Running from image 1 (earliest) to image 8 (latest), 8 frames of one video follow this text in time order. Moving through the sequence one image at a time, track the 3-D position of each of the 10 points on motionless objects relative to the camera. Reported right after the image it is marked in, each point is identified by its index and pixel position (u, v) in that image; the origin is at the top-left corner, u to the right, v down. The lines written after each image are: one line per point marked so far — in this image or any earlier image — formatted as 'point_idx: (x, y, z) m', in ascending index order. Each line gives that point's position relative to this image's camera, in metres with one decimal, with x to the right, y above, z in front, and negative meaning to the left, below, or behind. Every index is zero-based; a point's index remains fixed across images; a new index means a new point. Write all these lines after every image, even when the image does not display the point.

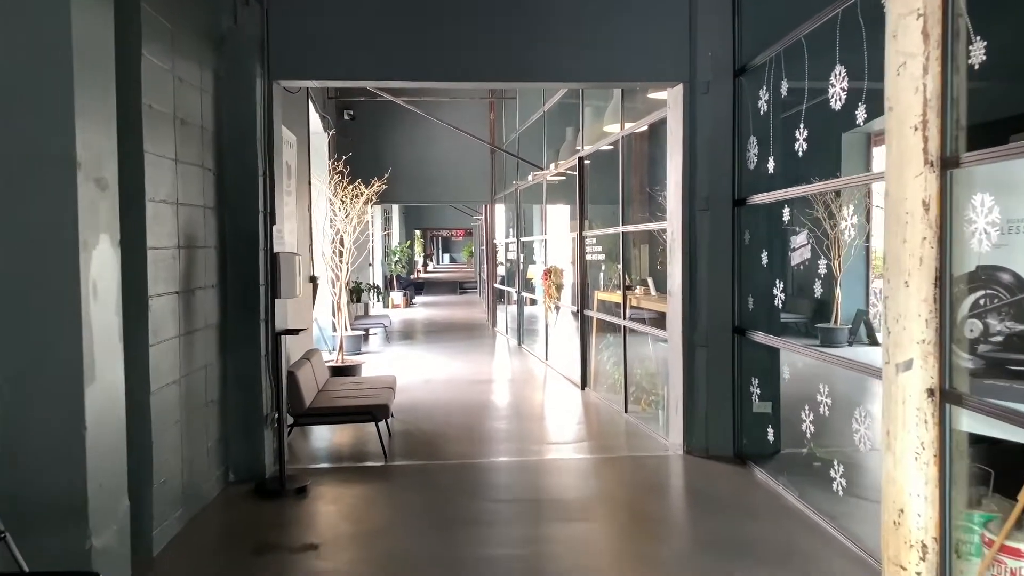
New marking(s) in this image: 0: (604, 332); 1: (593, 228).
0: (+0.9, -0.4, +7.2) m
1: (+0.8, +0.6, +7.6) m
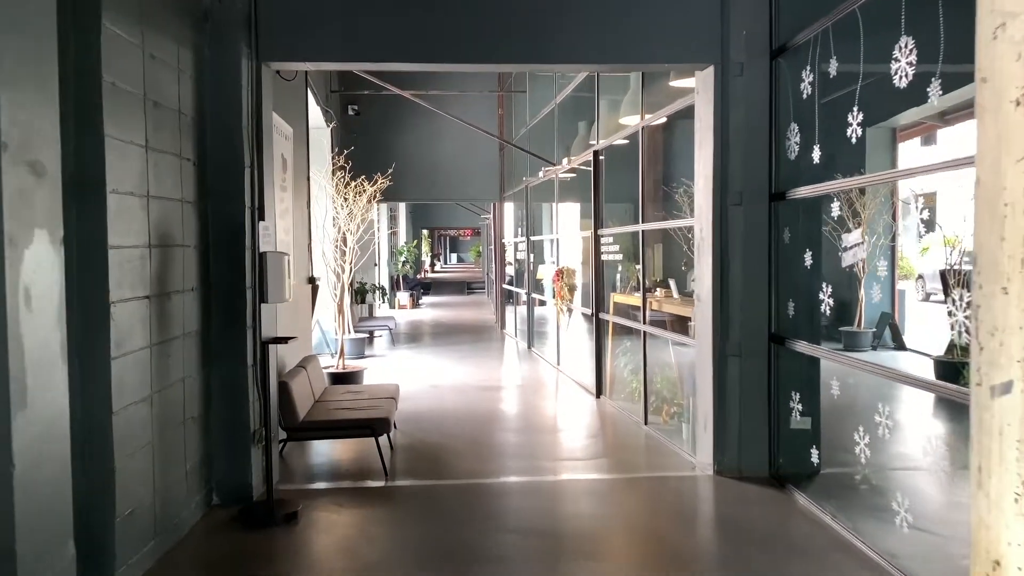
0: (+1.0, -0.5, +6.8) m
1: (+0.9, +0.6, +7.2) m
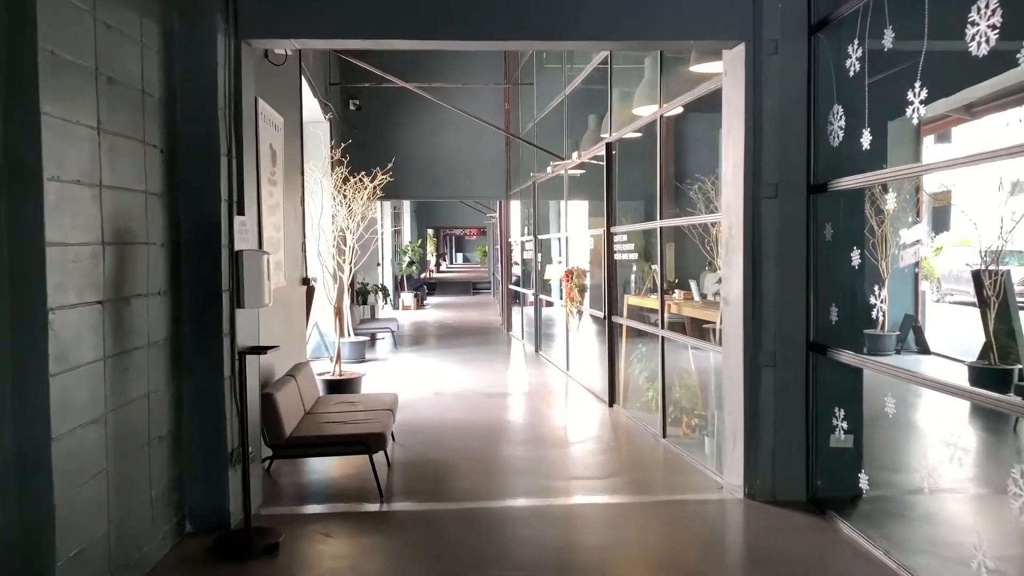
0: (+1.1, -0.5, +6.4) m
1: (+1.0, +0.6, +6.8) m
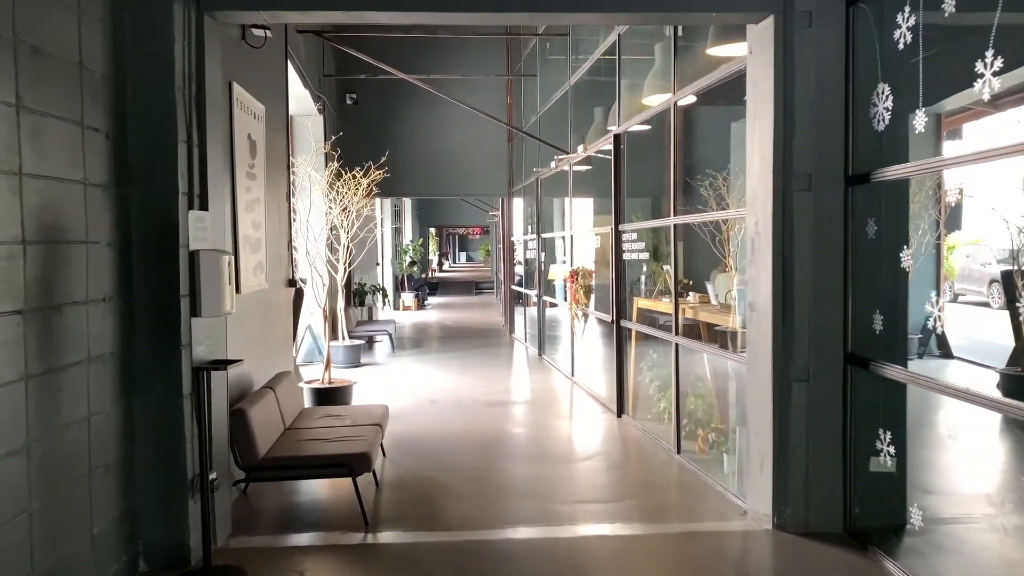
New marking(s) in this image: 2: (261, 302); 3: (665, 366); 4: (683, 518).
0: (+1.1, -0.5, +5.9) m
1: (+1.0, +0.6, +6.3) m
2: (-1.7, -0.1, +4.9) m
3: (+1.1, -0.6, +5.5) m
4: (+0.9, -1.2, +4.0) m
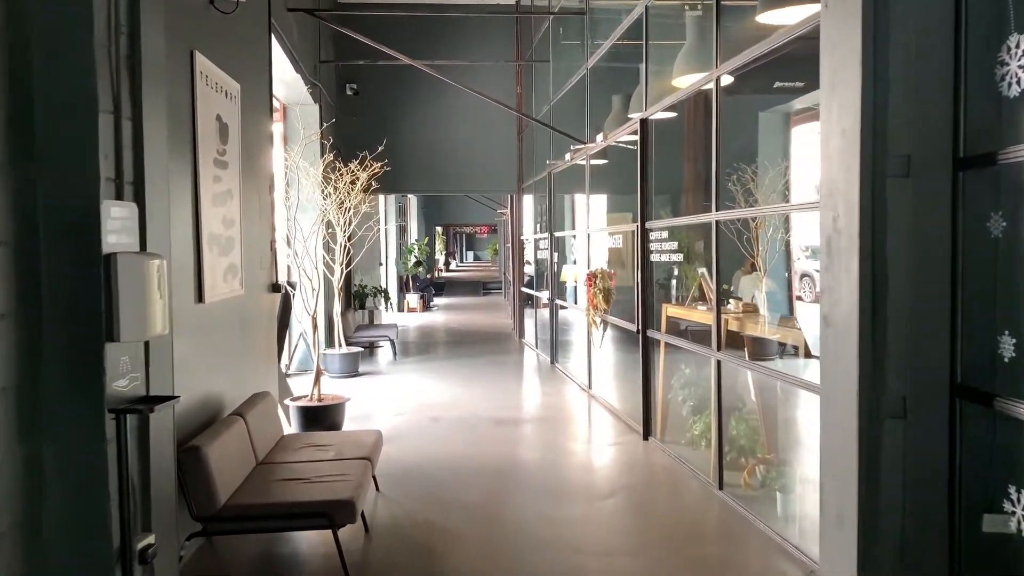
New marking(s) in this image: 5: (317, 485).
0: (+1.2, -0.5, +5.2) m
1: (+1.1, +0.5, +5.6) m
2: (-1.6, -0.1, +4.2) m
3: (+1.2, -0.6, +4.8) m
4: (+1.0, -1.3, +3.3) m
5: (-0.9, -0.9, +3.3) m
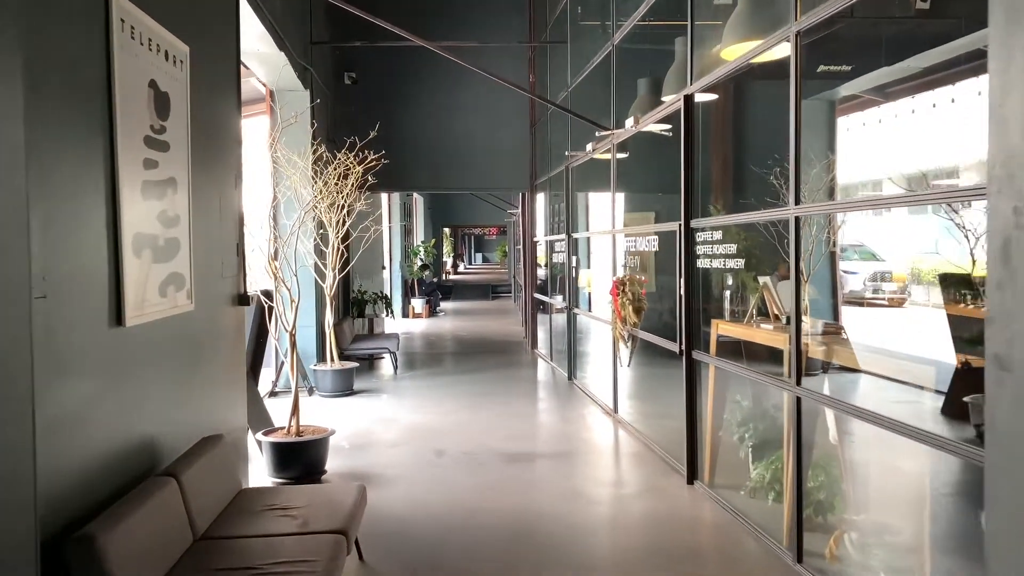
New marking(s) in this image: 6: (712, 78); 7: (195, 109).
0: (+1.3, -0.6, +4.3) m
1: (+1.2, +0.5, +4.7) m
2: (-1.5, -0.2, +3.4) m
3: (+1.3, -0.7, +3.9) m
4: (+1.1, -1.3, +2.4) m
5: (-0.8, -0.9, +2.4) m
6: (+1.2, +1.3, +4.5) m
7: (-1.5, +0.9, +3.6) m
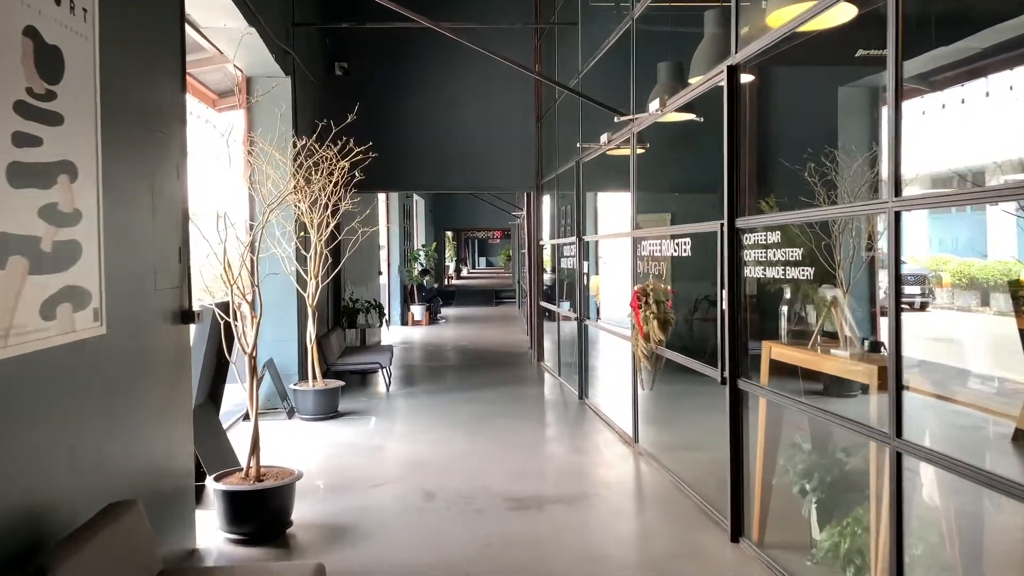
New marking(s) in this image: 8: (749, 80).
0: (+1.3, -0.7, +3.5) m
1: (+1.2, +0.4, +3.9) m
2: (-1.5, -0.3, +2.6) m
3: (+1.3, -0.8, +3.1) m
4: (+1.1, -1.4, +1.6) m
5: (-0.8, -1.0, +1.6) m
6: (+1.2, +1.2, +3.7) m
7: (-1.5, +0.8, +2.8) m
8: (+1.2, +1.1, +4.1) m
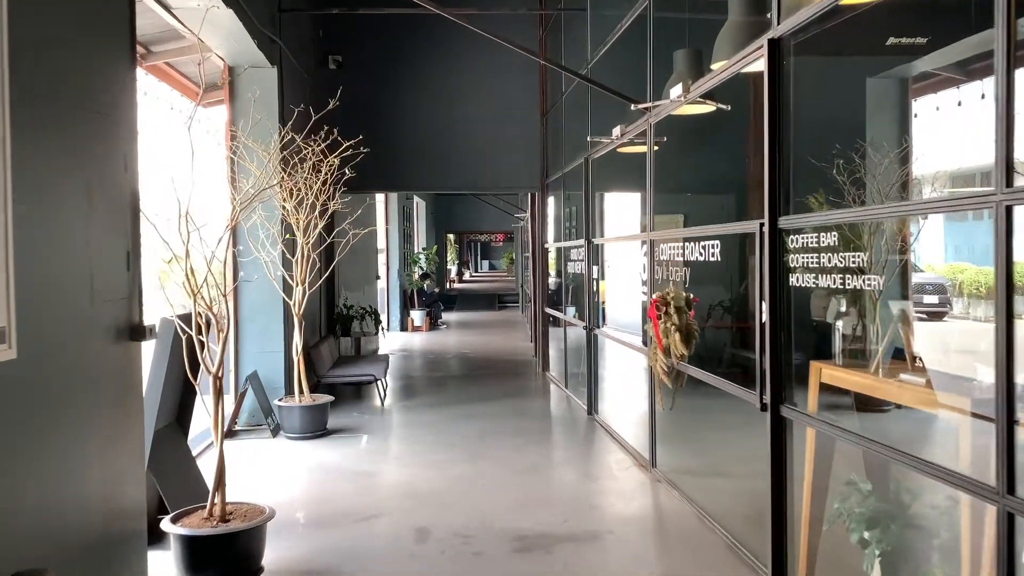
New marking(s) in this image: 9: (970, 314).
0: (+1.3, -0.7, +3.0) m
1: (+1.3, +0.3, +3.4) m
2: (-1.5, -0.3, +2.1) m
3: (+1.4, -0.8, +2.6) m
4: (+1.1, -1.4, +1.0) m
5: (-0.8, -1.0, +1.1) m
6: (+1.2, +1.1, +3.2) m
7: (-1.5, +0.8, +2.3) m
8: (+1.3, +1.1, +3.6) m
9: (+1.4, -0.1, +2.5) m
